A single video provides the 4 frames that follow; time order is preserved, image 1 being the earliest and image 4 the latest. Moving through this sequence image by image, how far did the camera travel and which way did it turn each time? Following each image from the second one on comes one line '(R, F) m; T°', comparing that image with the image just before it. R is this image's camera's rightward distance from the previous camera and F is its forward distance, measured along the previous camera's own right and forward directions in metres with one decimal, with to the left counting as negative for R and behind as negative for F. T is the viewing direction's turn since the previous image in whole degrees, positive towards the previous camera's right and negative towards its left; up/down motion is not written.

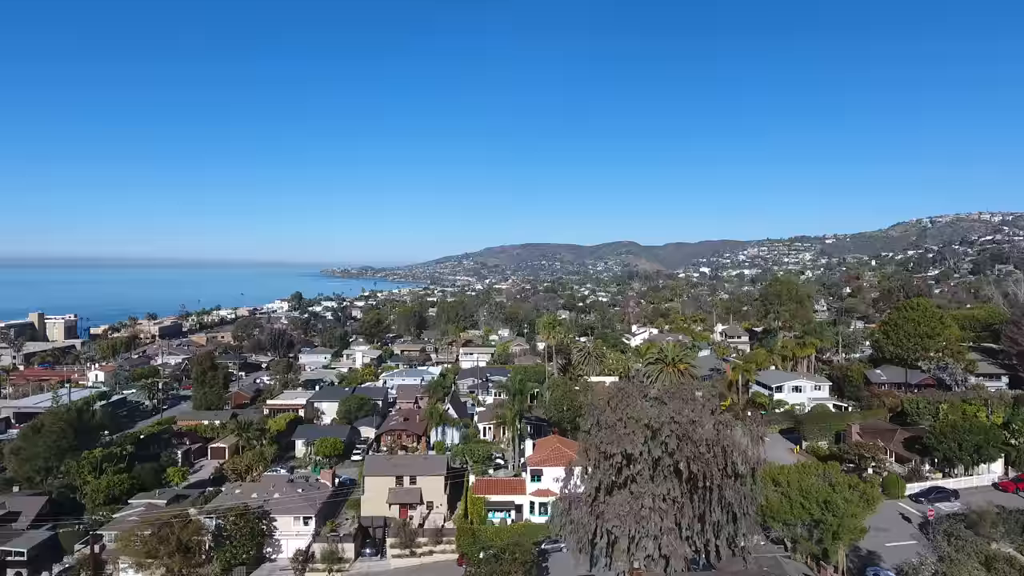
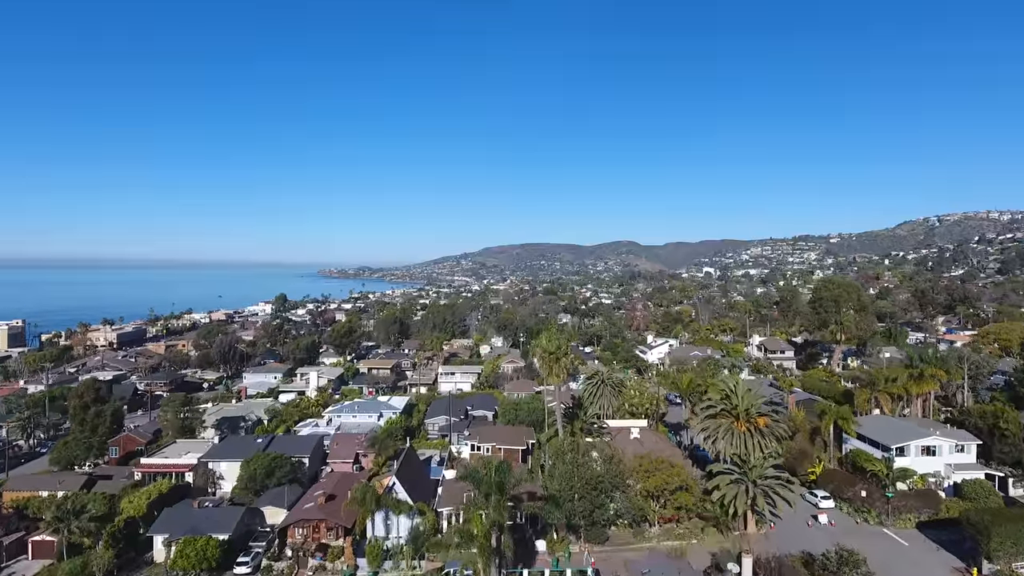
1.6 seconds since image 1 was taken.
(+0.9, +11.2) m; 0°
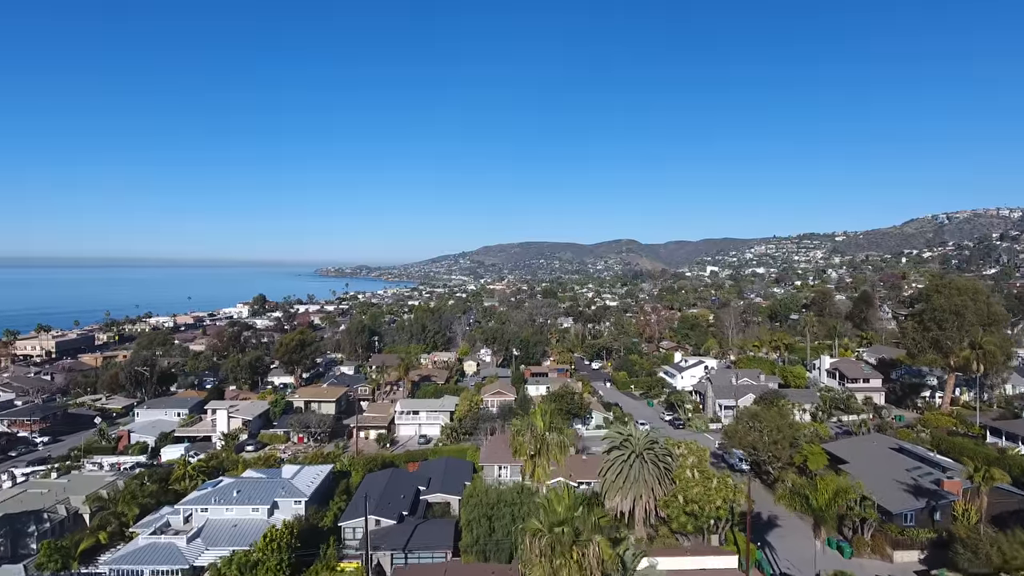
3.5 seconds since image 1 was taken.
(+1.0, +13.1) m; 0°
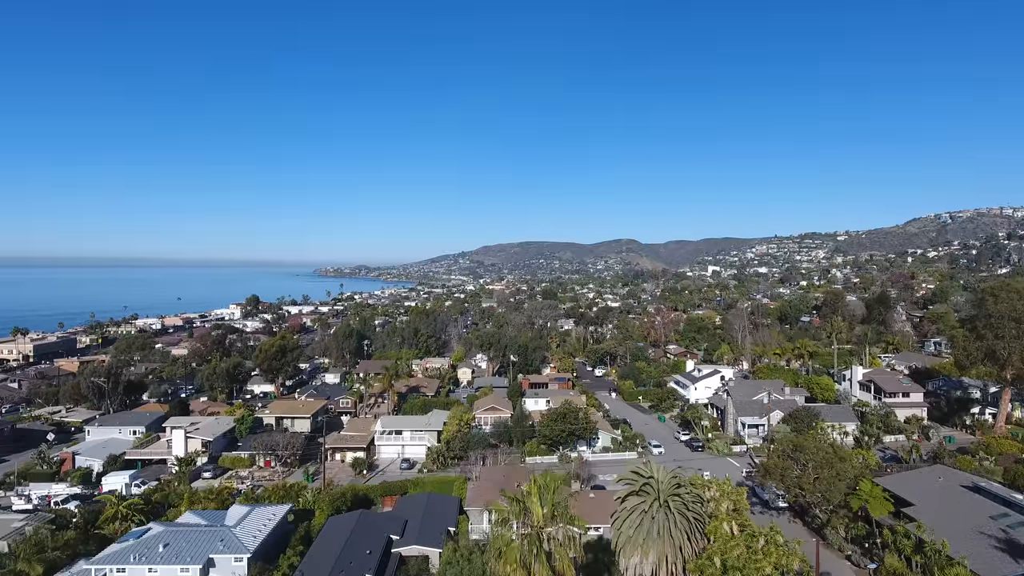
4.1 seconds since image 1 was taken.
(+0.3, +4.0) m; 0°
